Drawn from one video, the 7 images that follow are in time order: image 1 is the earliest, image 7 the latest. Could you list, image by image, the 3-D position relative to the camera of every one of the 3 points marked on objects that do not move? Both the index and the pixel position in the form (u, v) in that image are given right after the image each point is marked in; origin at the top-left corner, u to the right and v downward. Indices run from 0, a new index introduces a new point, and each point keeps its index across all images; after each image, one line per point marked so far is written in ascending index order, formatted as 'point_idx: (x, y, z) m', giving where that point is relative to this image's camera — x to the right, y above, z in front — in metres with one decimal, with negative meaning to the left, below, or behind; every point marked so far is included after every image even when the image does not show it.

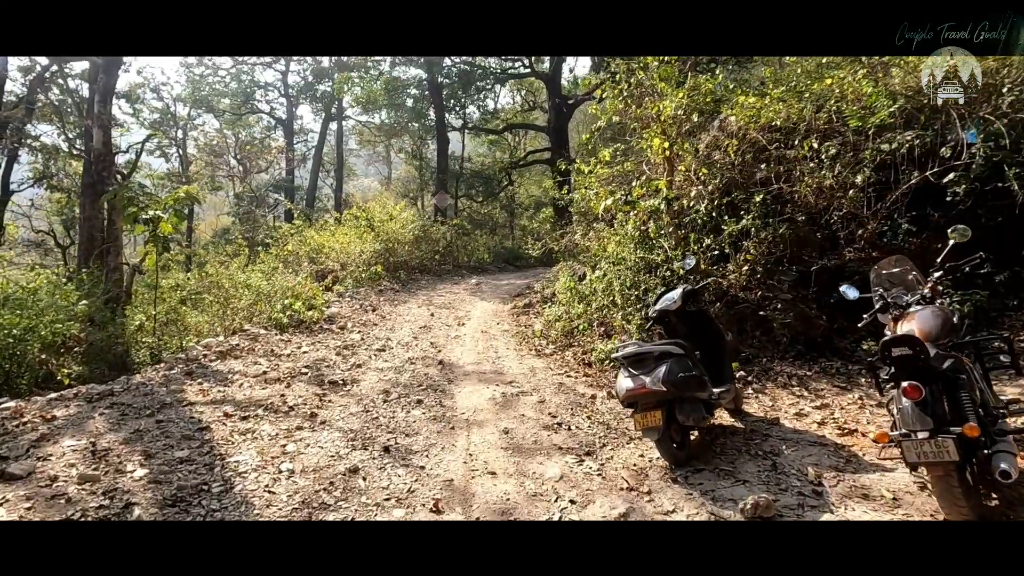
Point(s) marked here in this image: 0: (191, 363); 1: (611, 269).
0: (-2.9, -0.7, +4.9) m
1: (+1.1, +0.2, +5.7) m
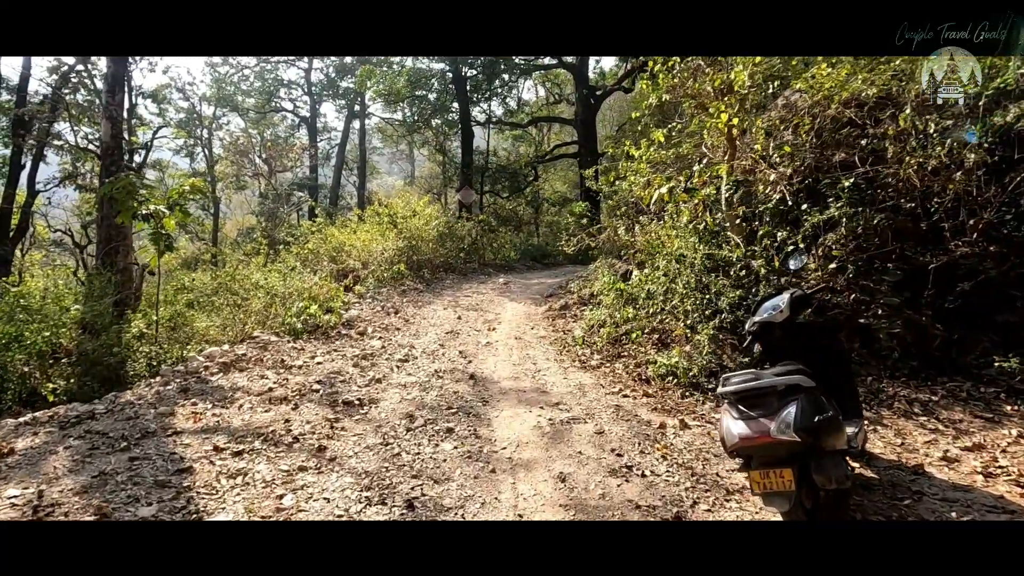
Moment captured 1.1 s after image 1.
0: (-2.6, -0.7, +4.3) m
1: (+1.4, +0.2, +5.0) m
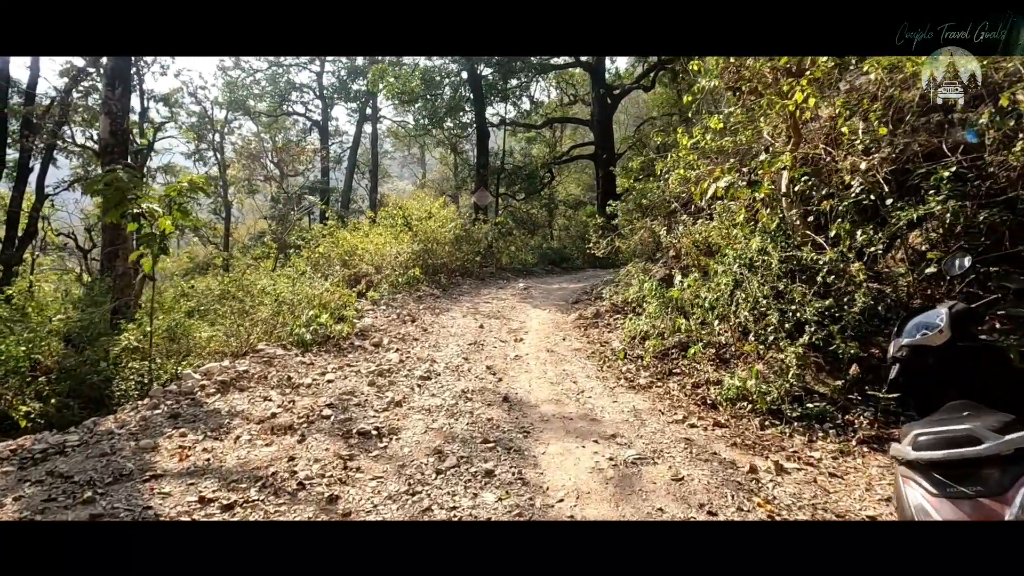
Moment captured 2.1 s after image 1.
0: (-2.3, -0.8, +3.7) m
1: (+1.7, +0.1, +4.4) m
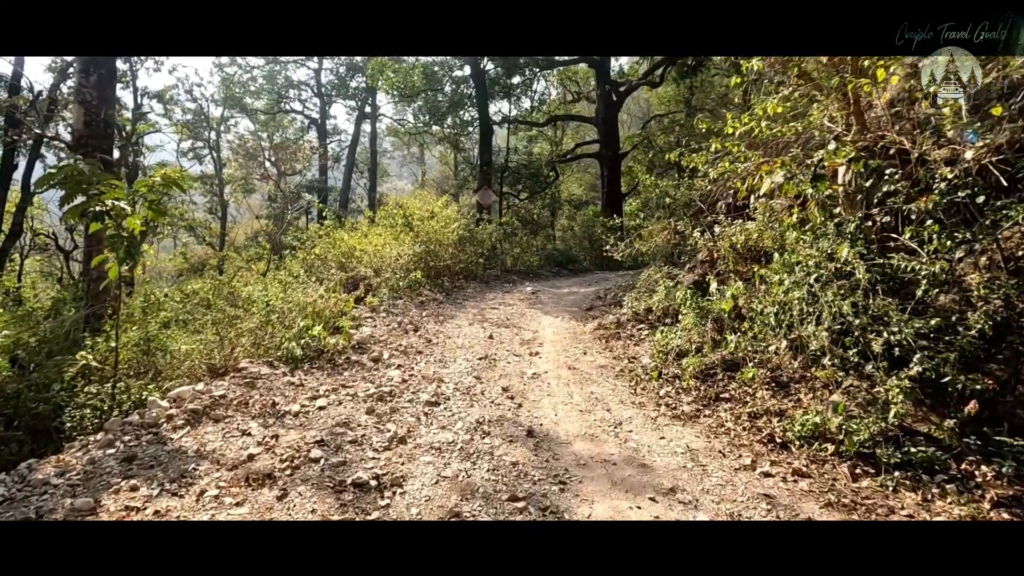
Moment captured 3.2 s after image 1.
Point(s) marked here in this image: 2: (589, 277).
0: (-2.2, -0.9, +3.1) m
1: (+1.9, +0.1, +3.7) m
2: (+1.8, +0.3, +12.7) m
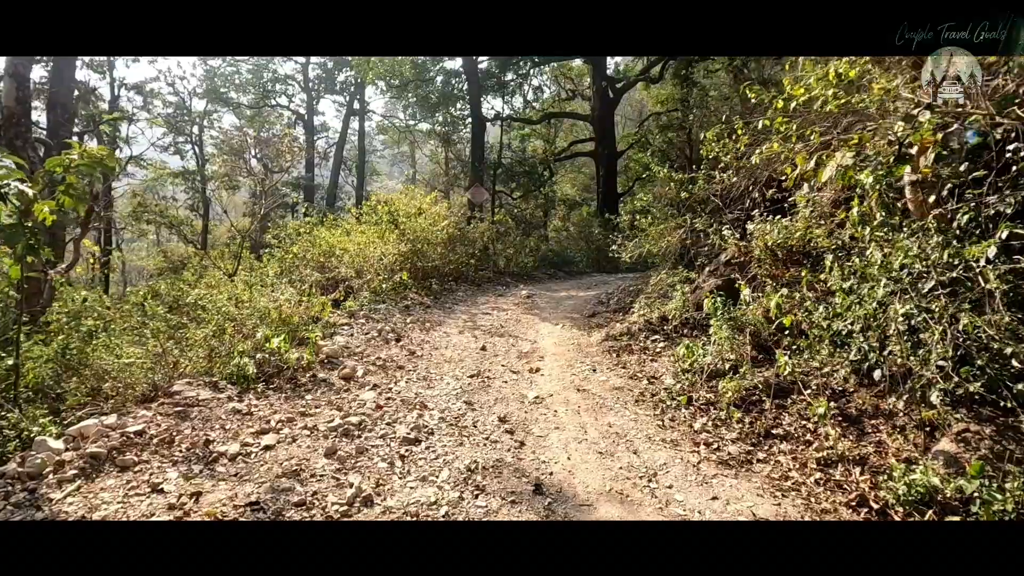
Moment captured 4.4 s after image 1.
0: (-2.1, -0.9, +2.3) m
1: (+1.9, 0.0, +3.0) m
2: (+1.7, +0.2, +12.0) m
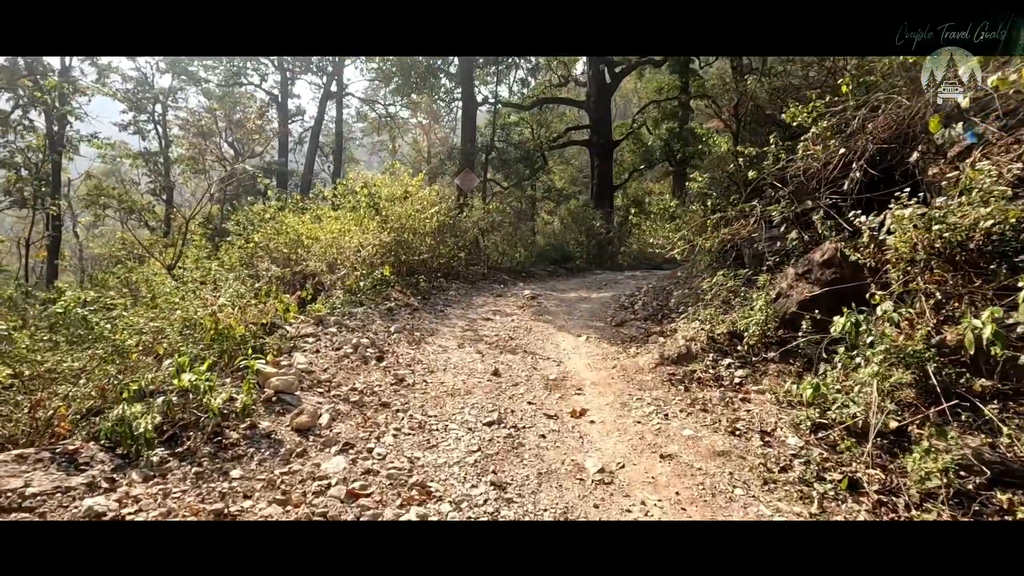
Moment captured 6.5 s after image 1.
0: (-1.8, -0.9, +0.8) m
1: (+2.2, -0.1, +1.7) m
2: (+1.6, +0.2, +10.6) m
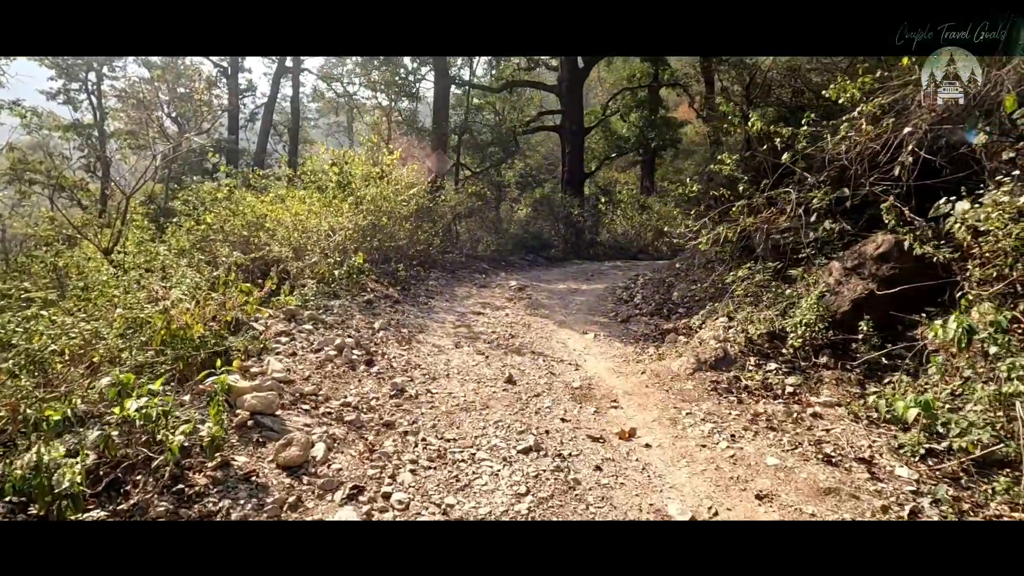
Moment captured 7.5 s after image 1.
0: (-1.5, -0.9, +0.1) m
1: (+2.5, -0.1, +1.2) m
2: (+1.2, +0.4, +10.1) m
